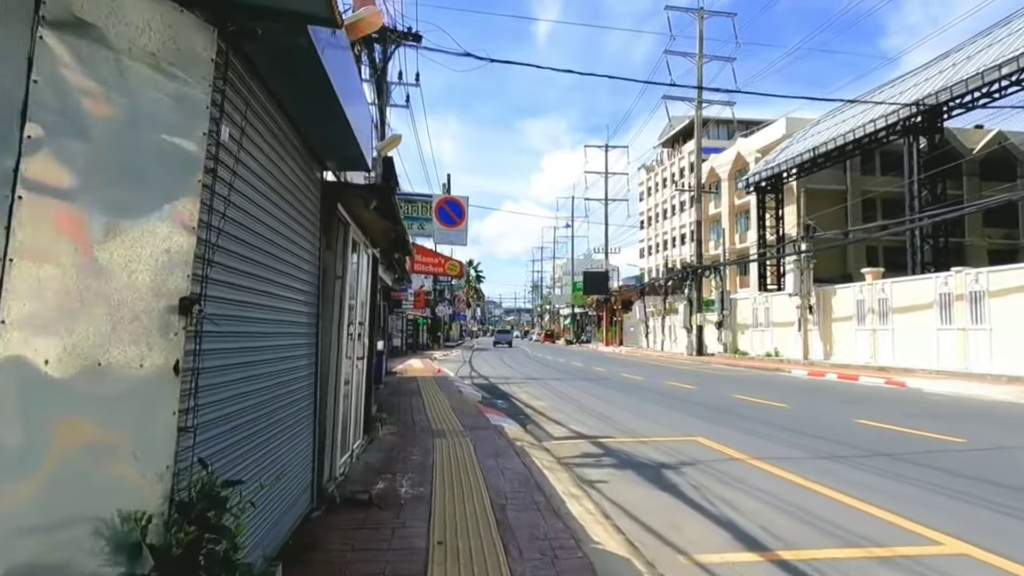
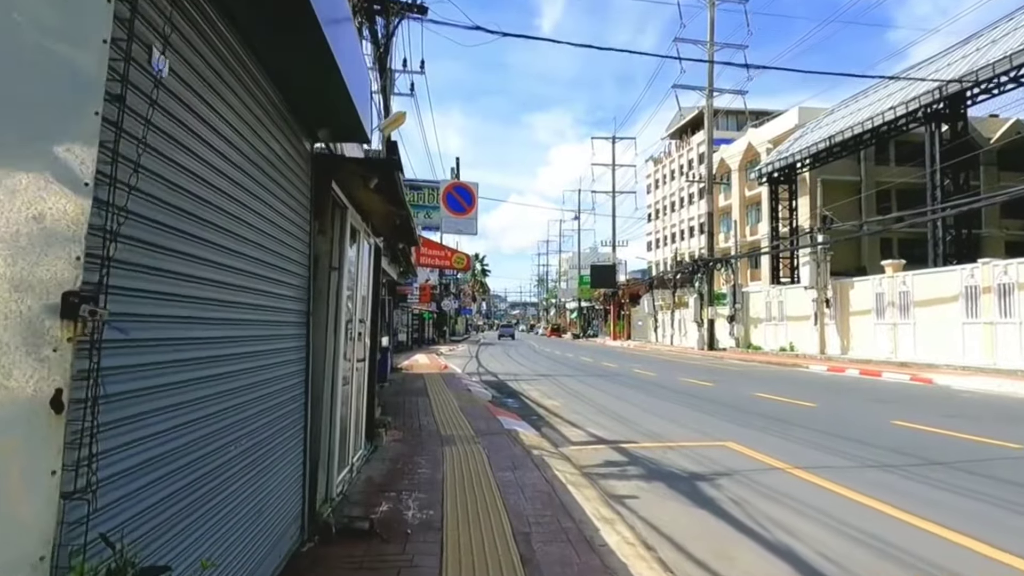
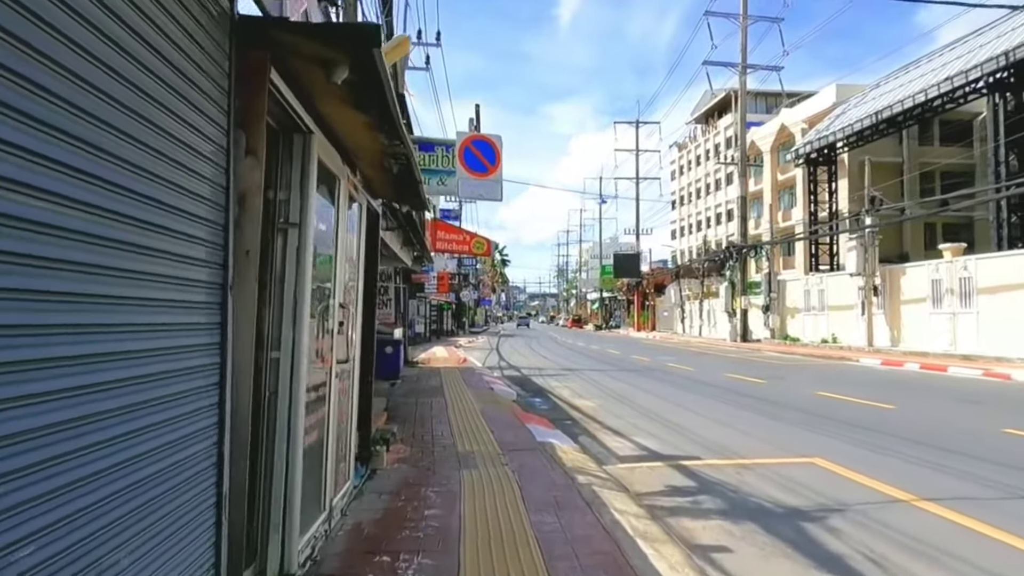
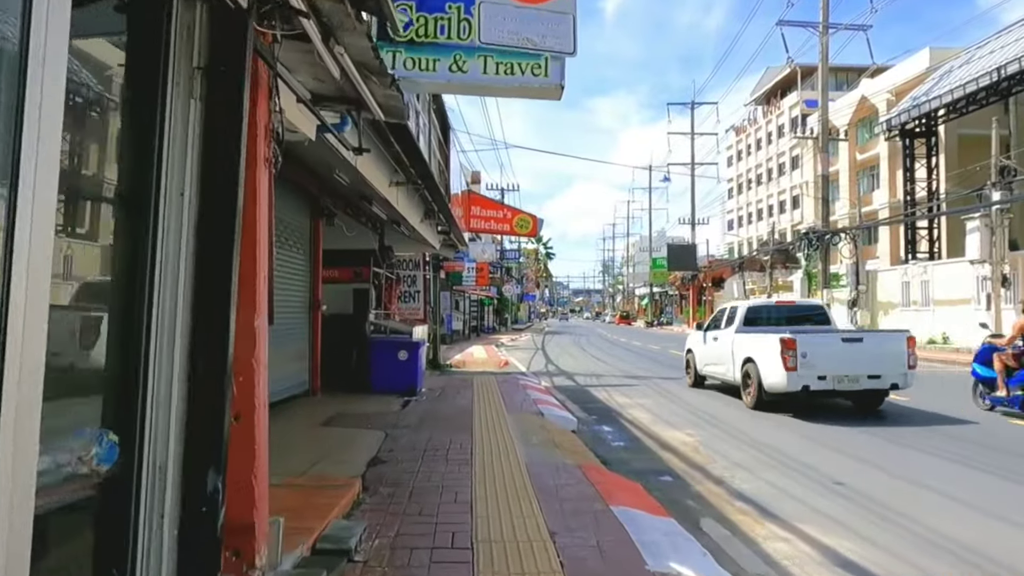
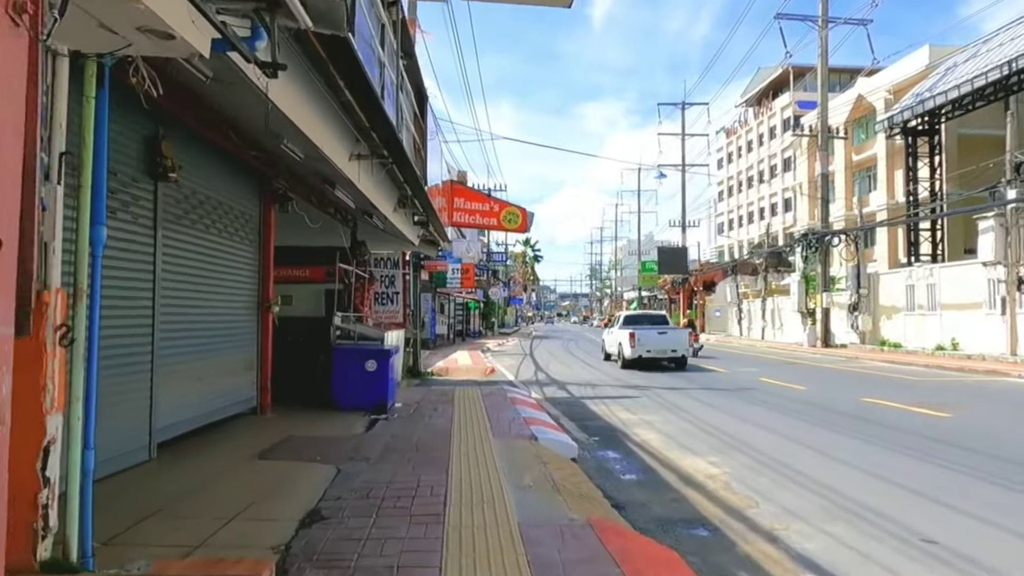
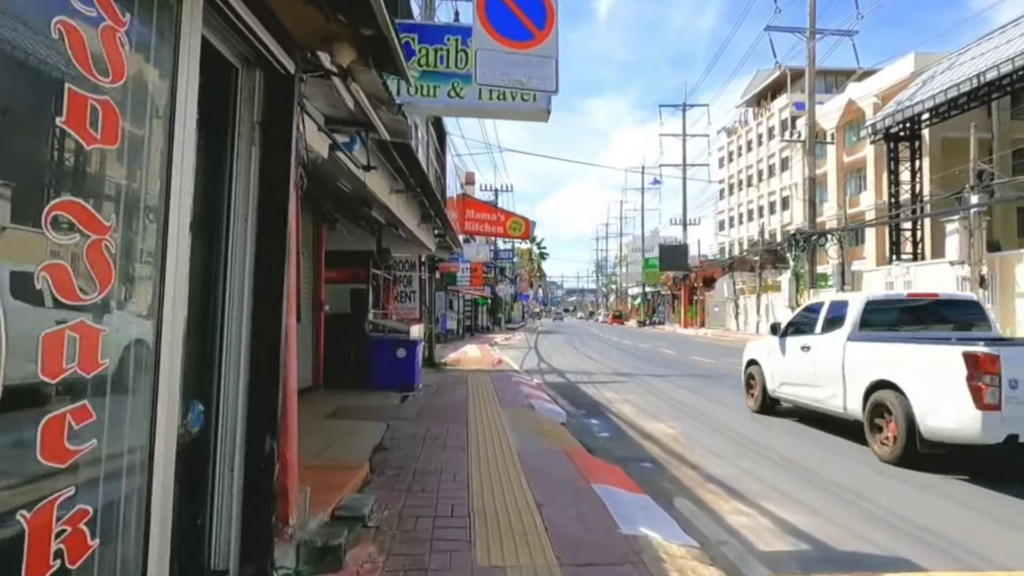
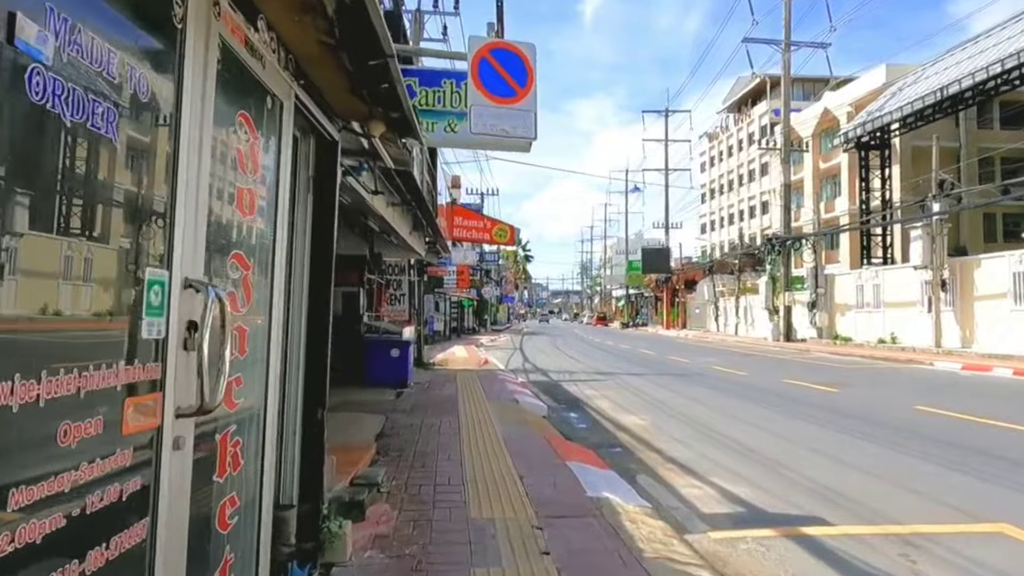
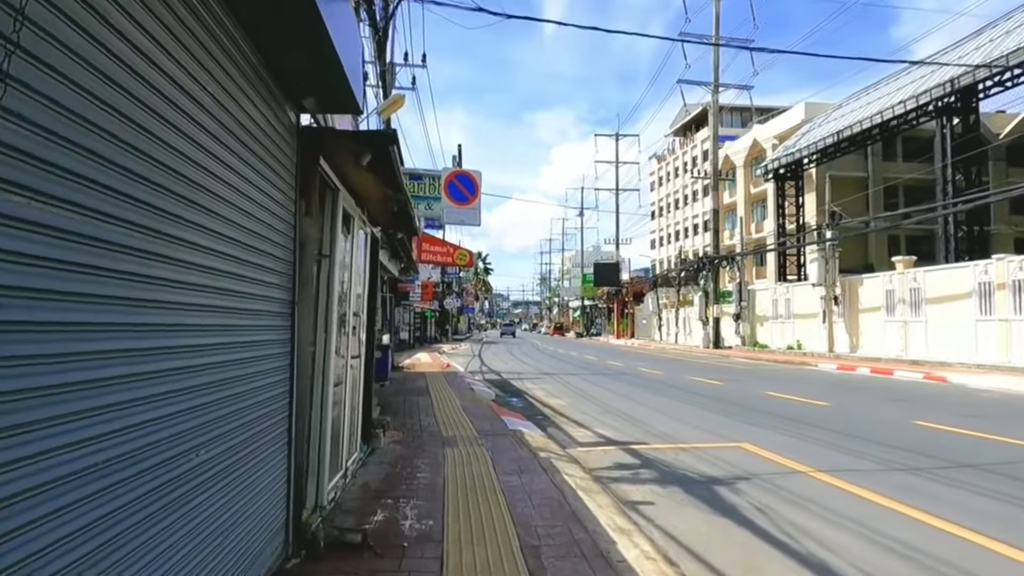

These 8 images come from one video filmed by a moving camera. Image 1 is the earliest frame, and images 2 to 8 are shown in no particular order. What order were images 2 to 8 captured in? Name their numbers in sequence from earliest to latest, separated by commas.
2, 8, 3, 7, 6, 4, 5
